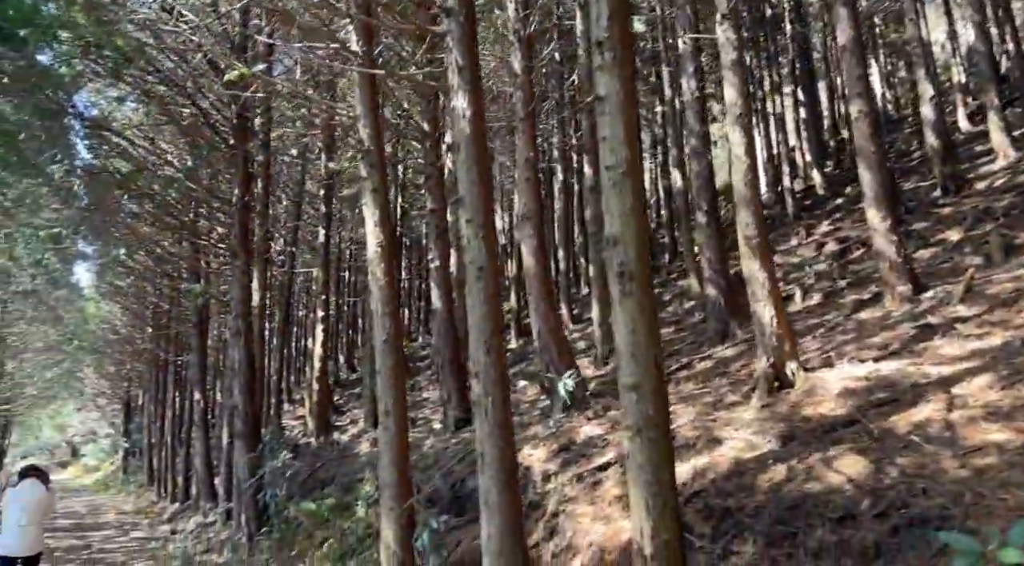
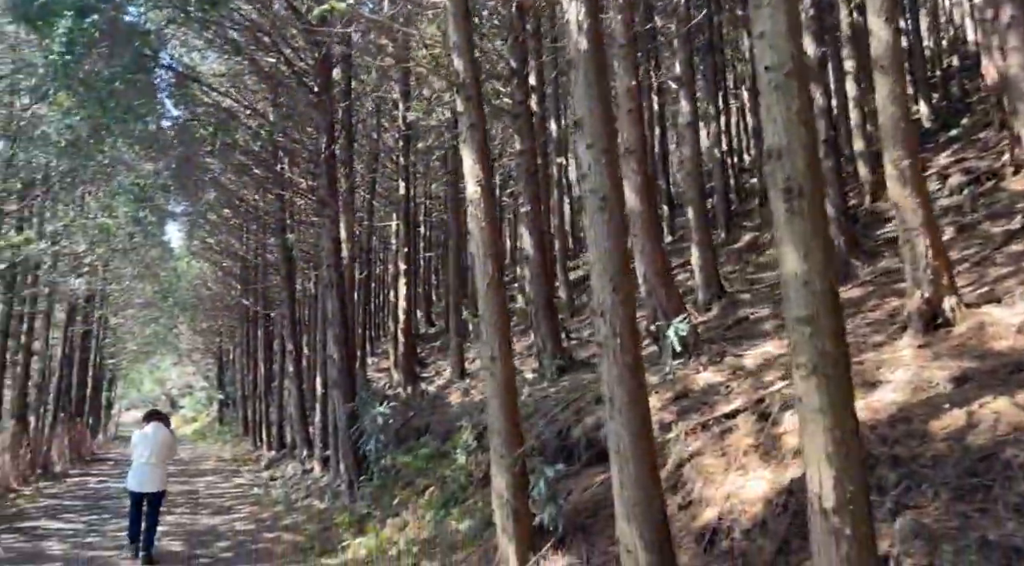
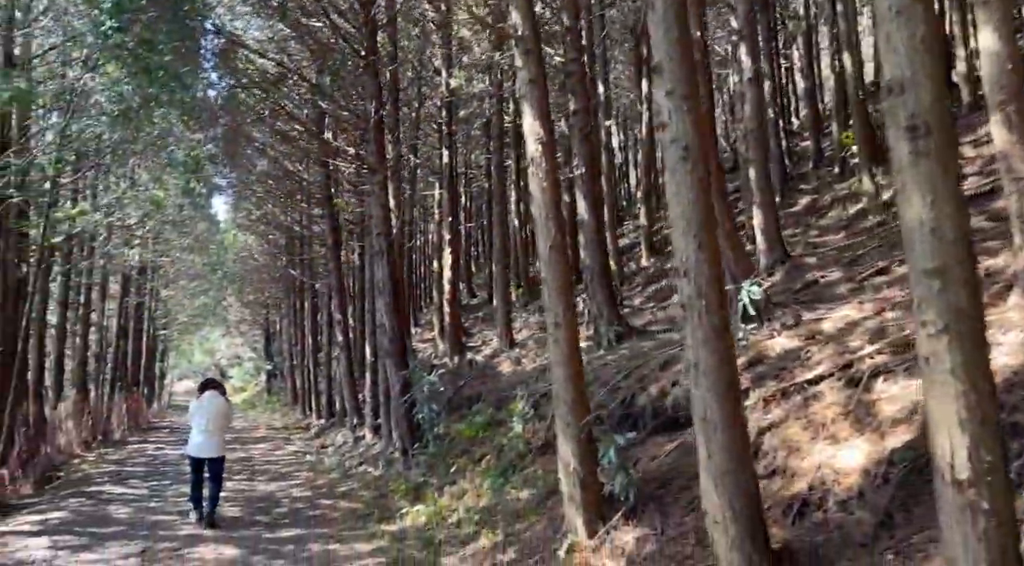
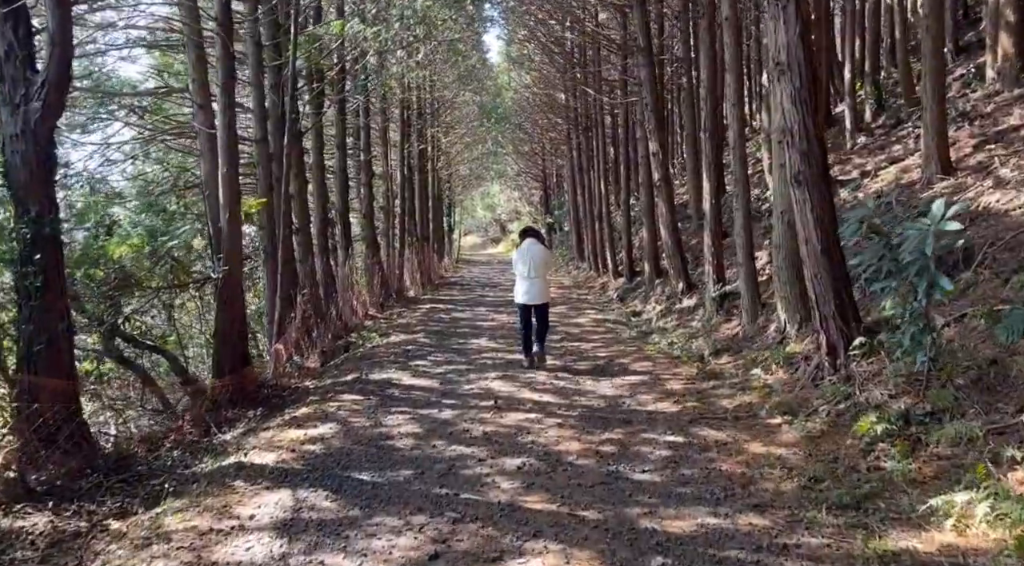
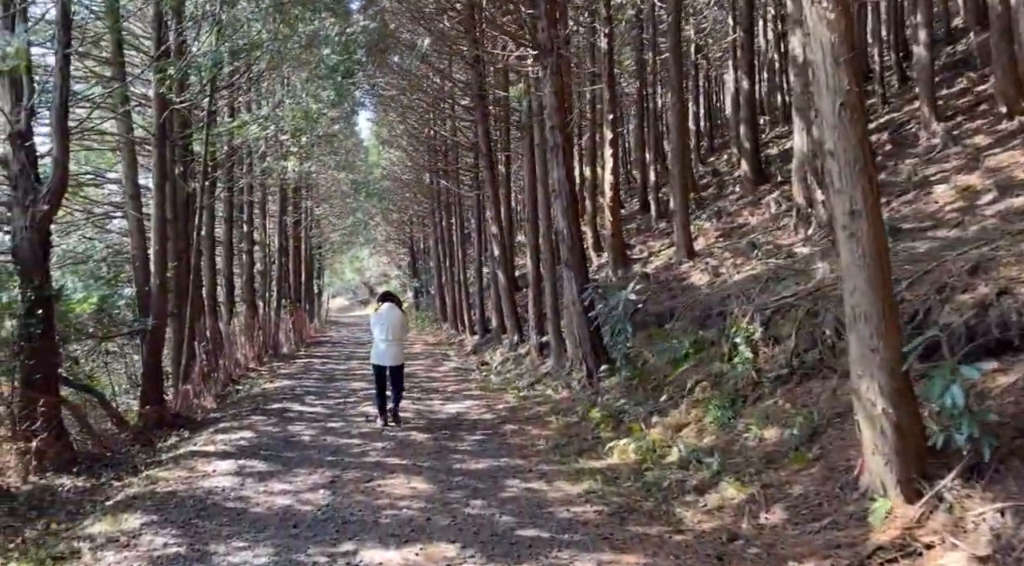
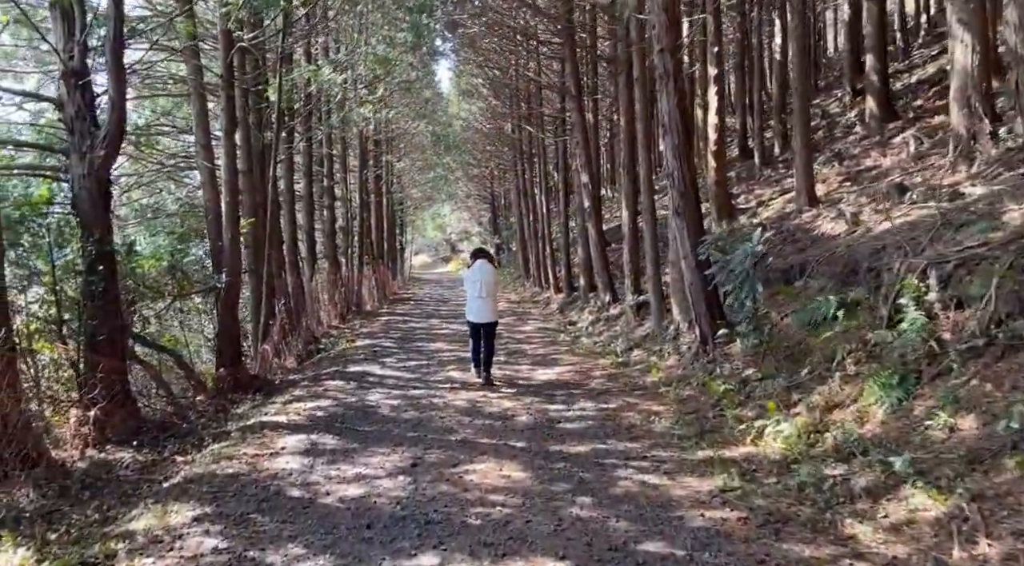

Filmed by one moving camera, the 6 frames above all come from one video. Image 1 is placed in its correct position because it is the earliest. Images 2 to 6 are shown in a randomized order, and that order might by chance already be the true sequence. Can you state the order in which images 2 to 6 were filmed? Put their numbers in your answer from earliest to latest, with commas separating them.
2, 3, 5, 6, 4
